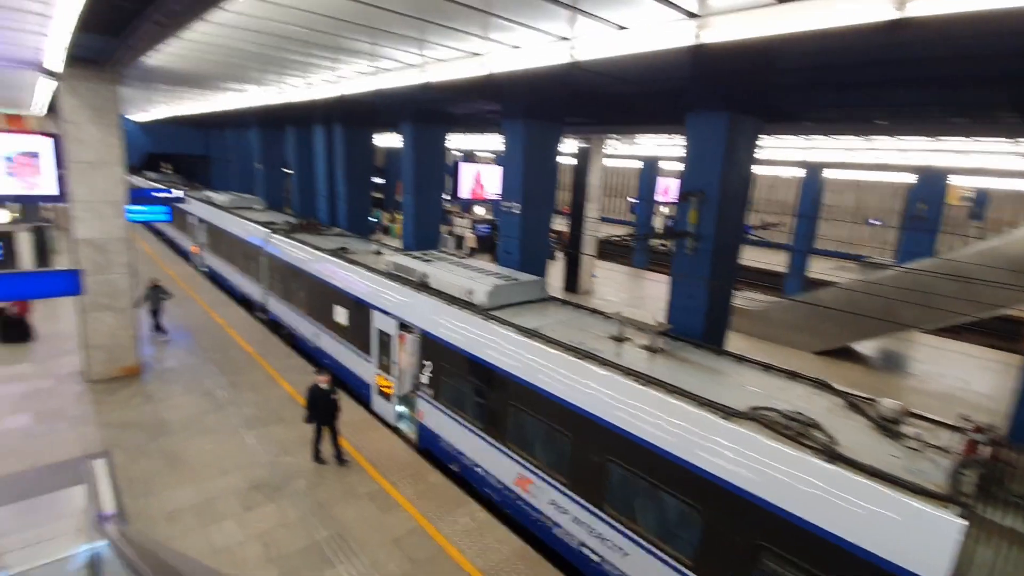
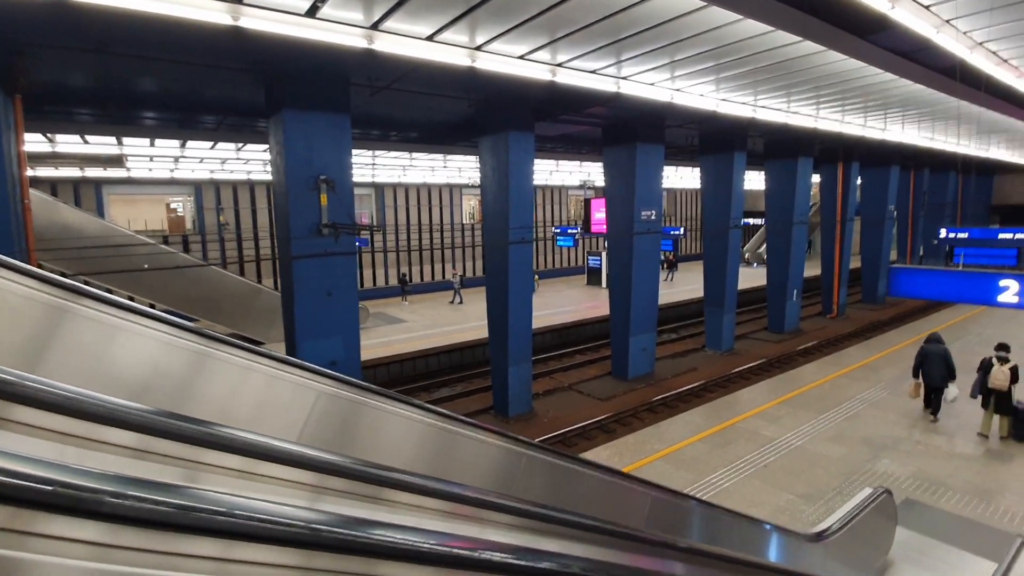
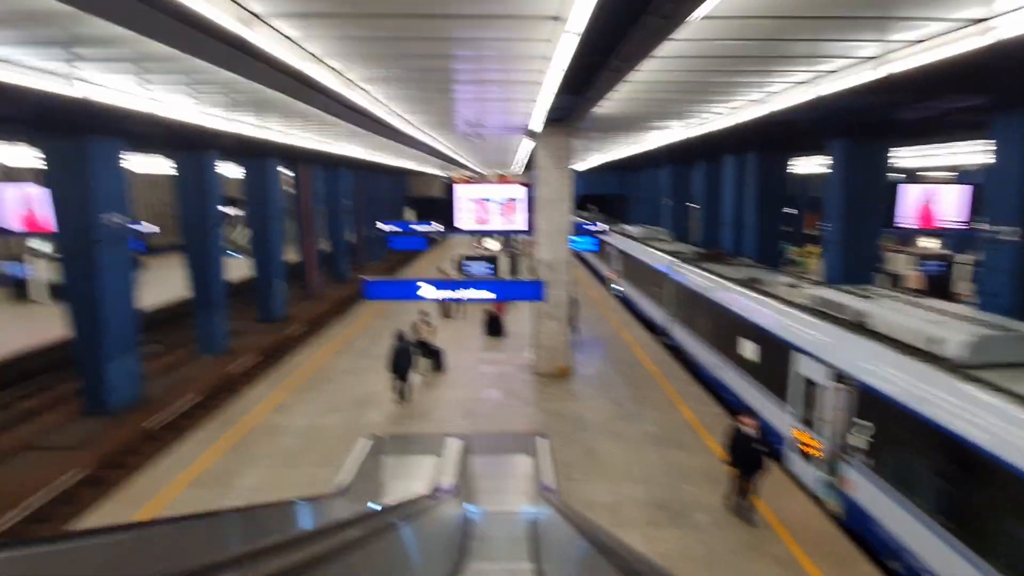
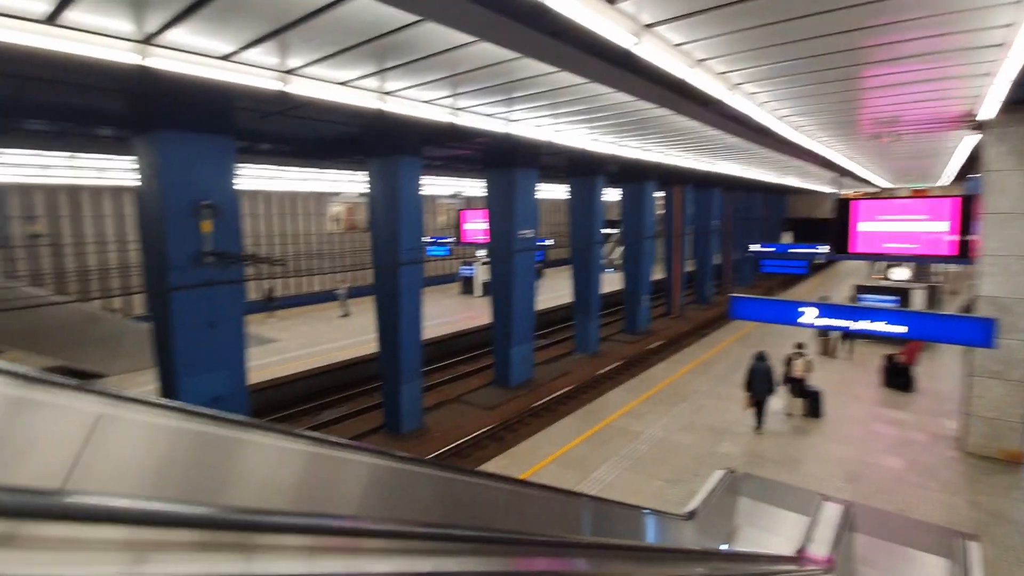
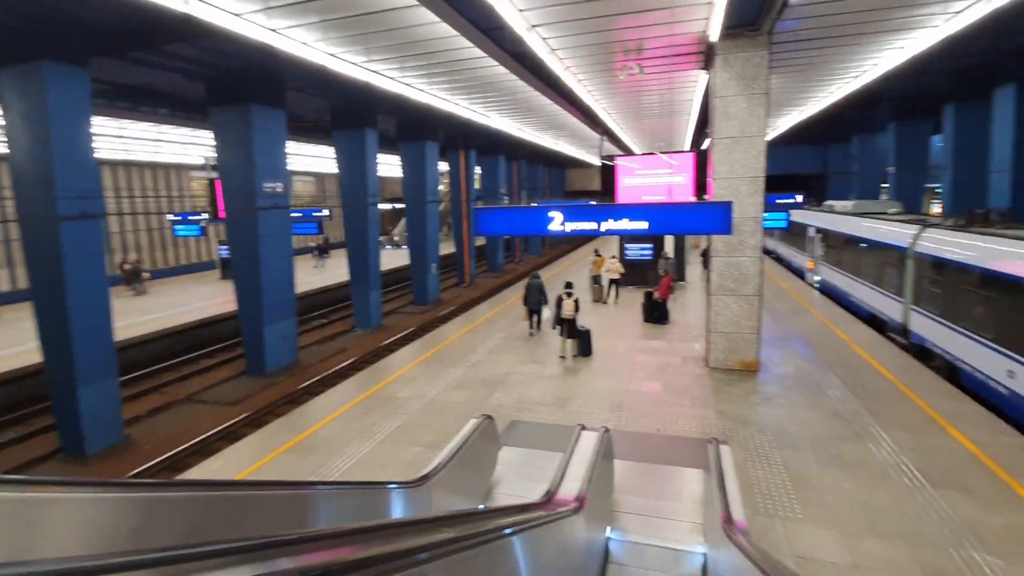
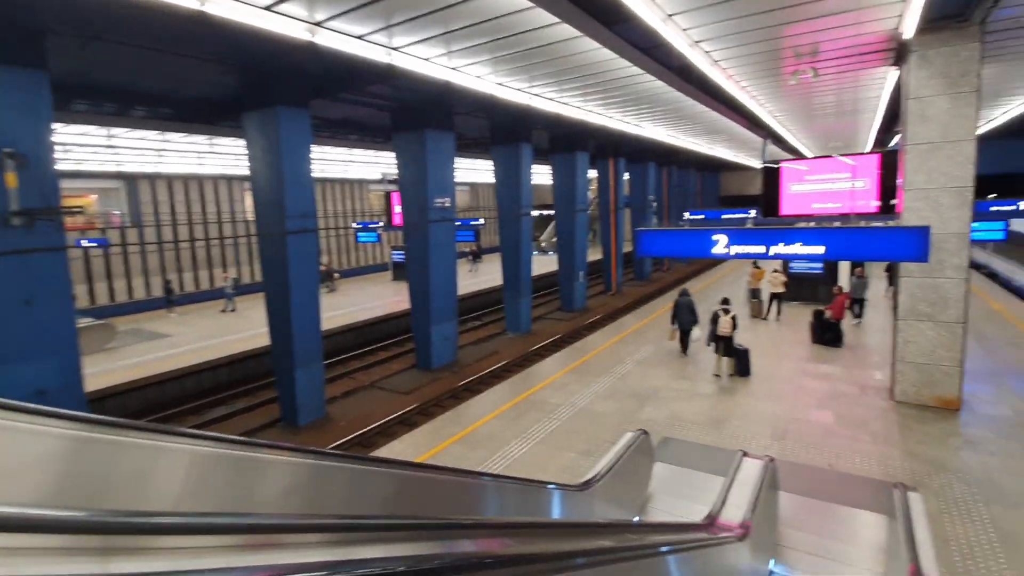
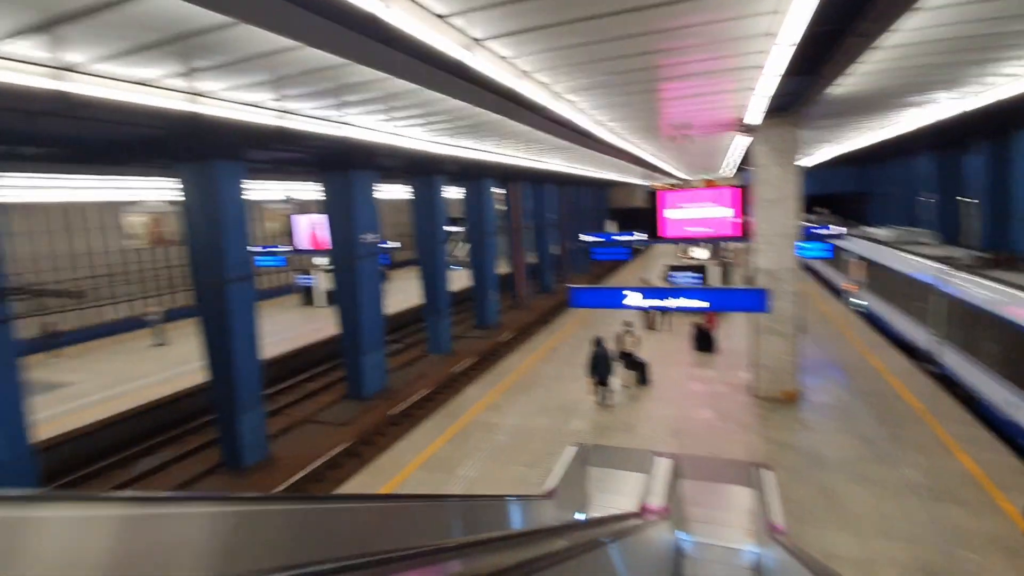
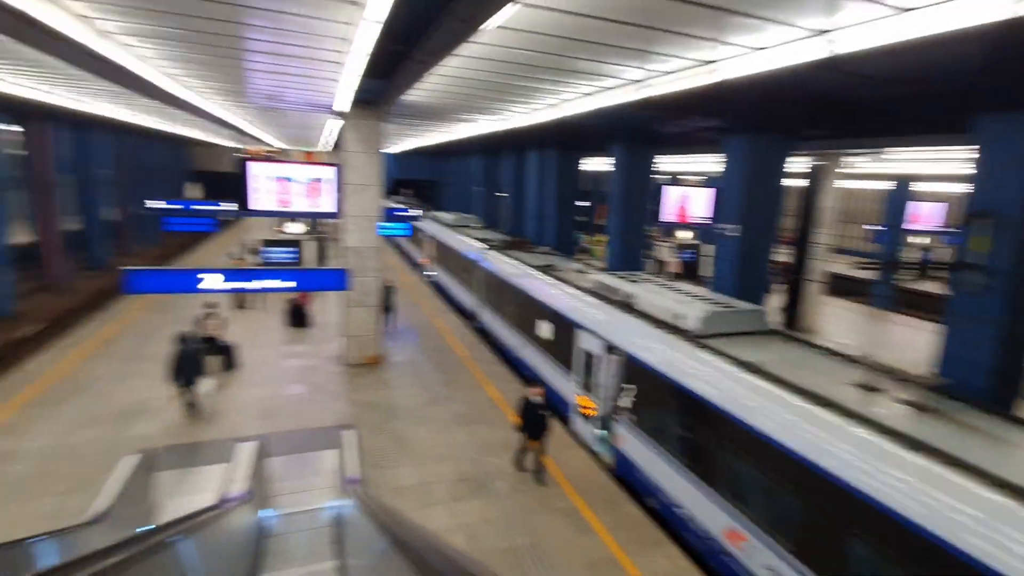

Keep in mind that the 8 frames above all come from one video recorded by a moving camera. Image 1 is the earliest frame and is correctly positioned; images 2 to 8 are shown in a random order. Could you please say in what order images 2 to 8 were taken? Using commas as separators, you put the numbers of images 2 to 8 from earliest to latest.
8, 3, 7, 4, 2, 6, 5
